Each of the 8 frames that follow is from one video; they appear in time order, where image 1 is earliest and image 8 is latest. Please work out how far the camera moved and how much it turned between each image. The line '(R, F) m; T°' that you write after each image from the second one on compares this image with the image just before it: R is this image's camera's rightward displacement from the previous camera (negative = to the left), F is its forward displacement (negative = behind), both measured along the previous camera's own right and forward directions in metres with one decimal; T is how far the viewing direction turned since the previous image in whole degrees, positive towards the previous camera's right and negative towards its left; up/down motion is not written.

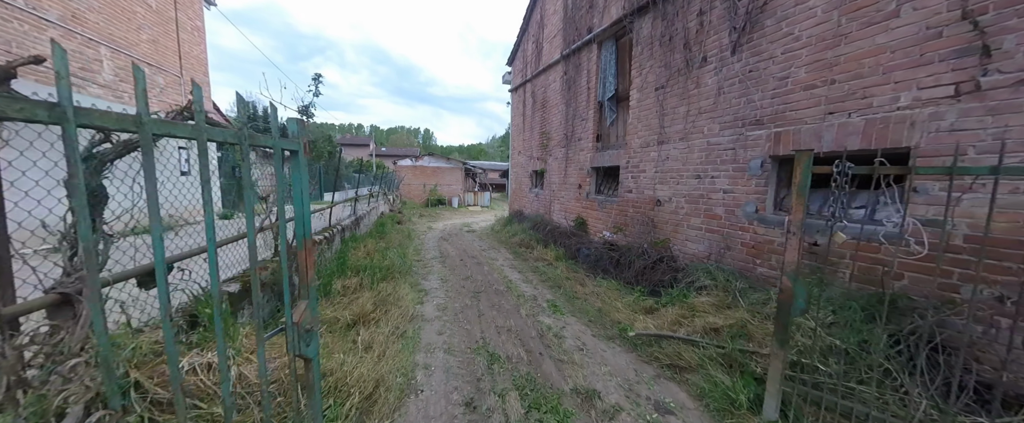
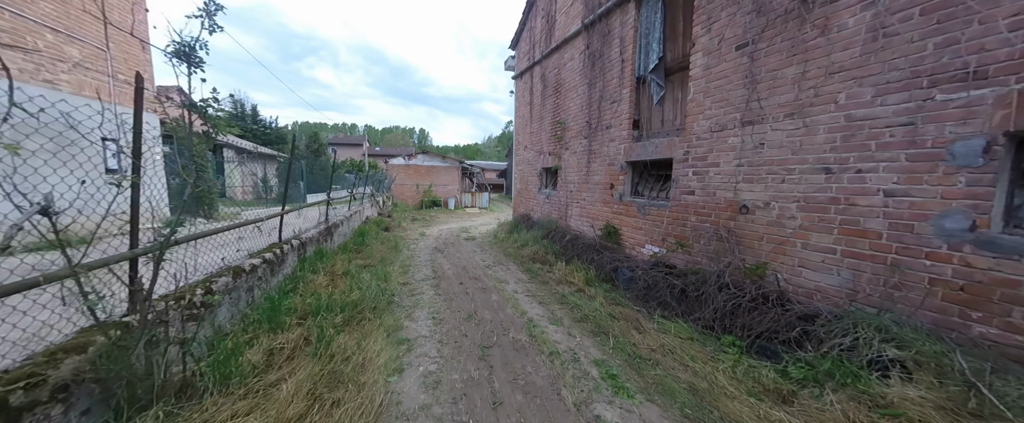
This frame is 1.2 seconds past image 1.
(-0.3, +1.4) m; +1°
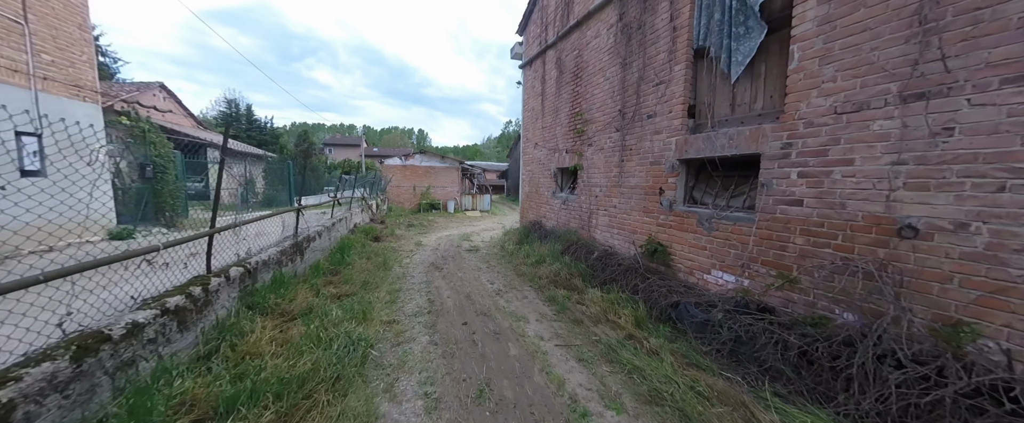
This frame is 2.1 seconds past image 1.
(-0.2, +1.1) m; 0°
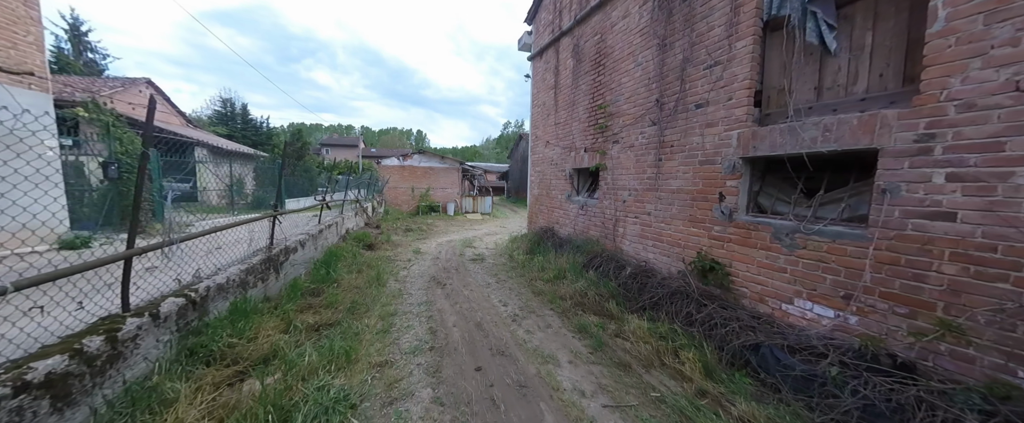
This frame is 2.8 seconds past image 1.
(-0.2, +0.7) m; 0°
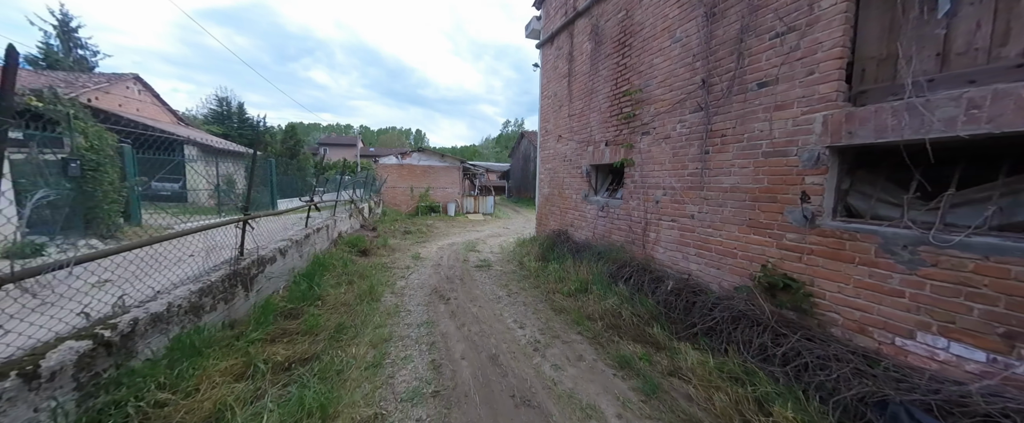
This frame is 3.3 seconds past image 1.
(-0.2, +0.6) m; 0°
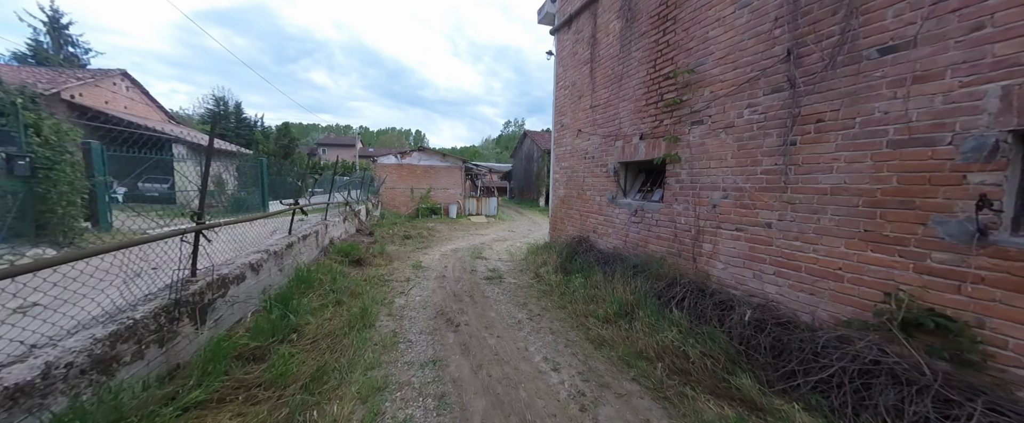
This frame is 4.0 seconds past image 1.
(-0.2, +0.7) m; 0°
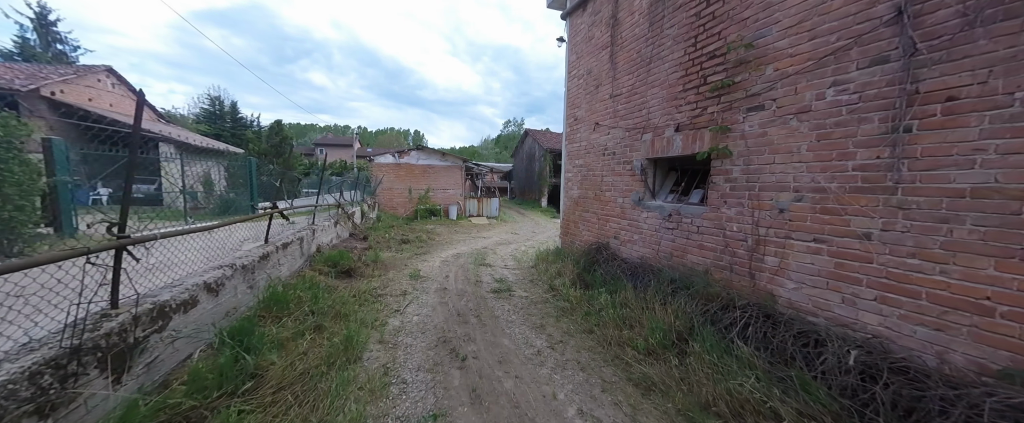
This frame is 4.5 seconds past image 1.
(-0.2, +0.6) m; 0°
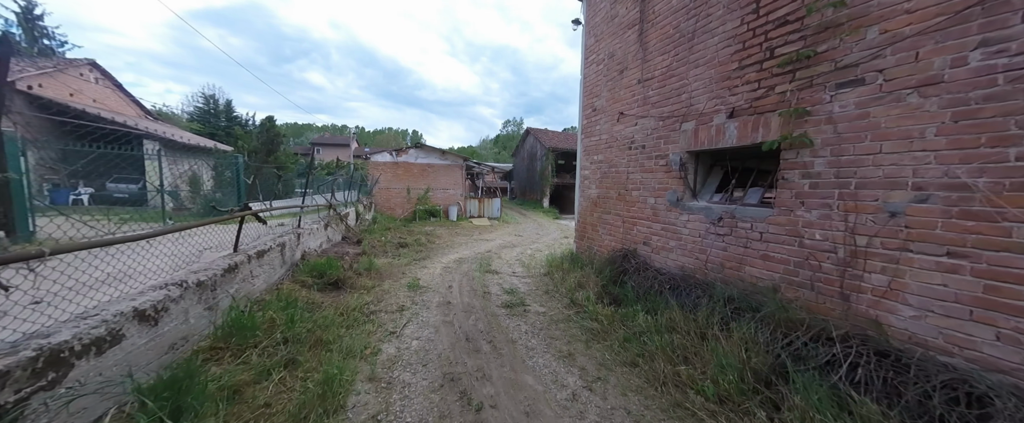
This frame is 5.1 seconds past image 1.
(-0.2, +0.6) m; 0°
